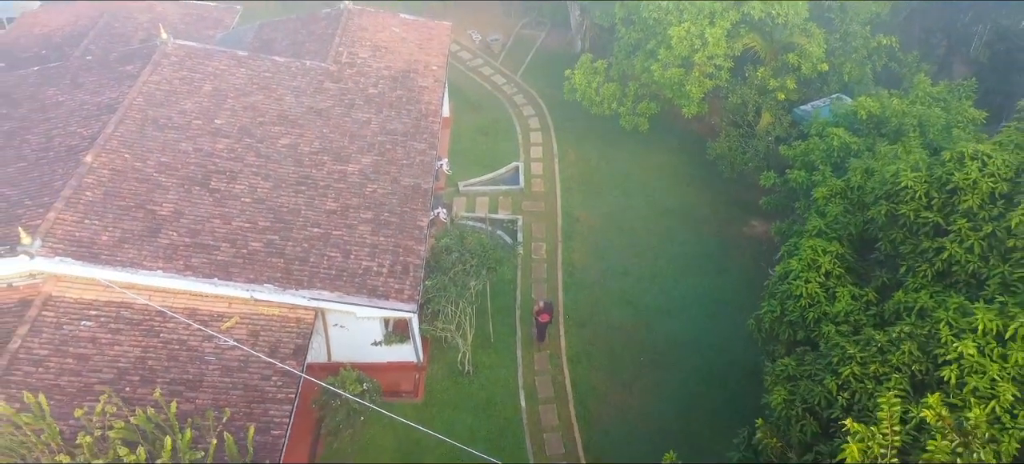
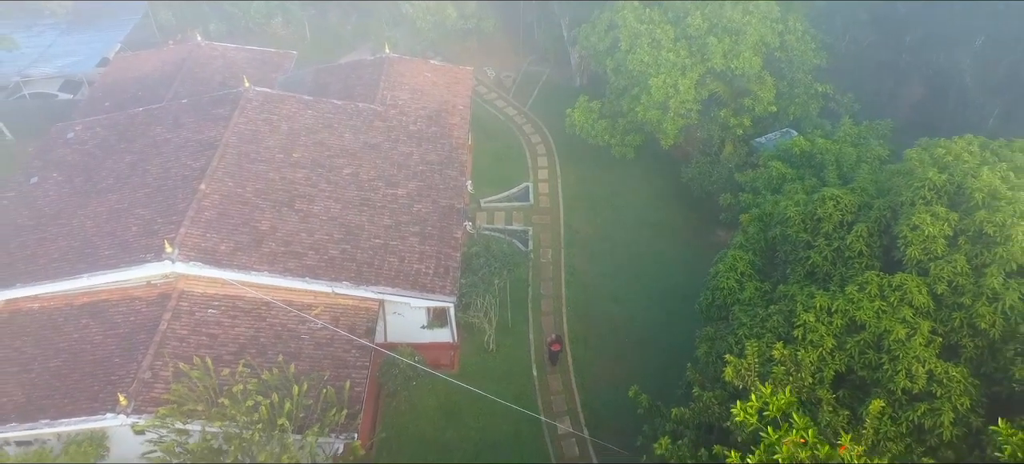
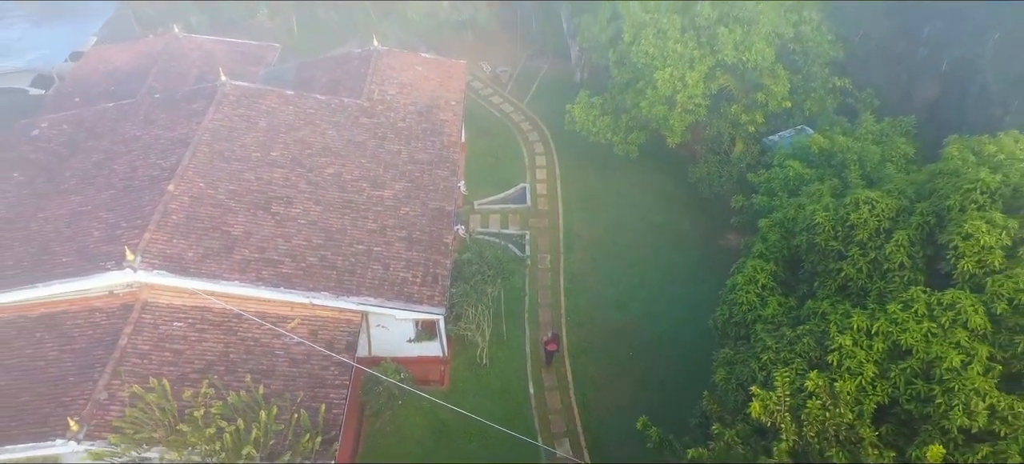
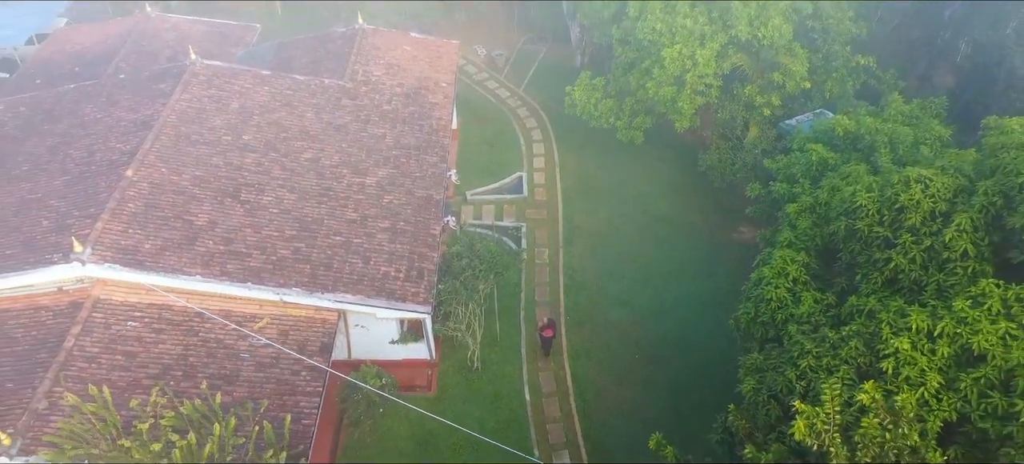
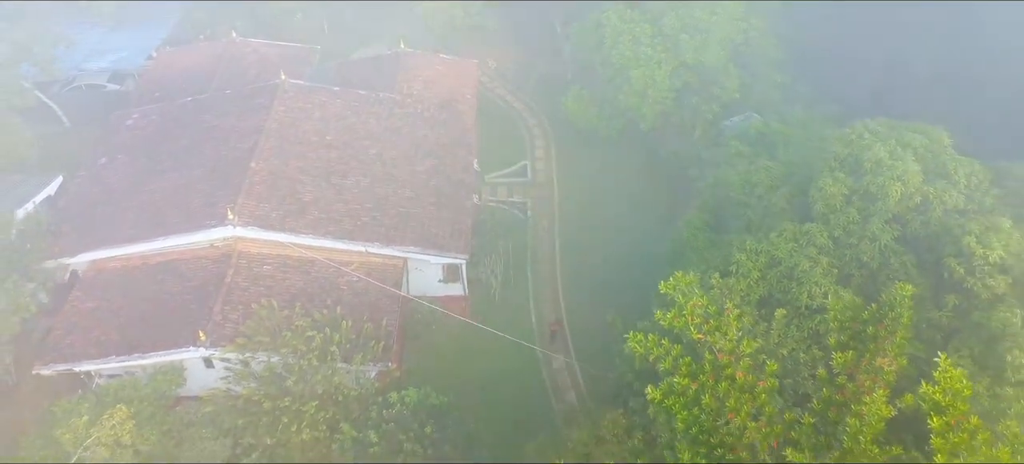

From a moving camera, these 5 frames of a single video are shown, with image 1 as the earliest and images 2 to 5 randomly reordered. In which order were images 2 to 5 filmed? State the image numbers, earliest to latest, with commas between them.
4, 3, 2, 5
